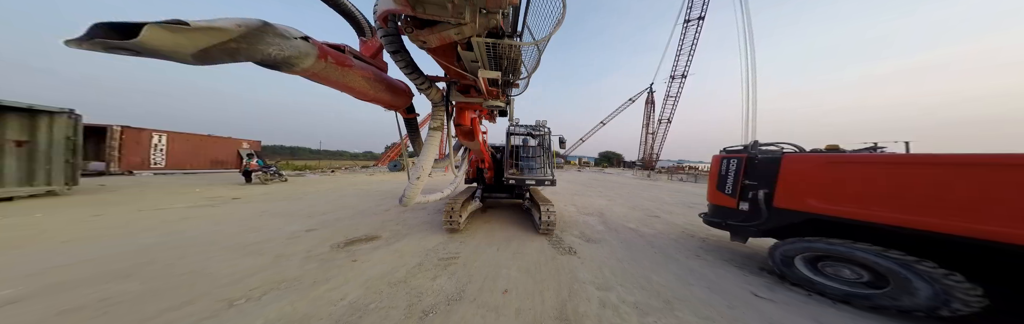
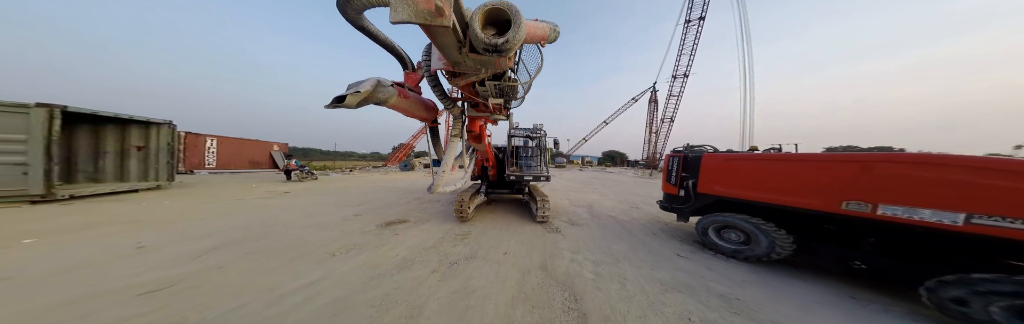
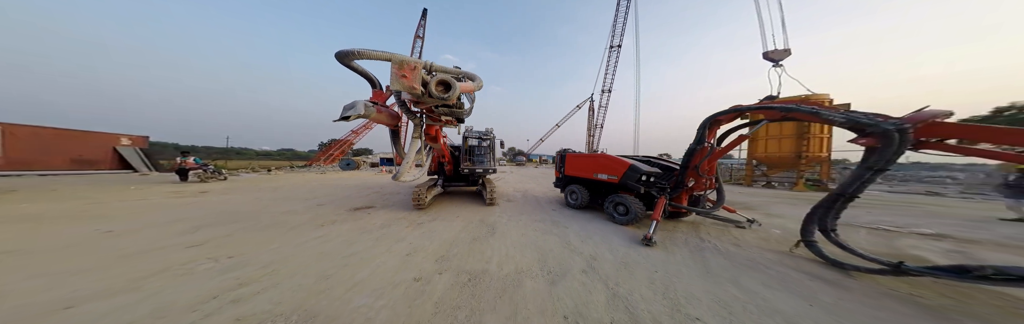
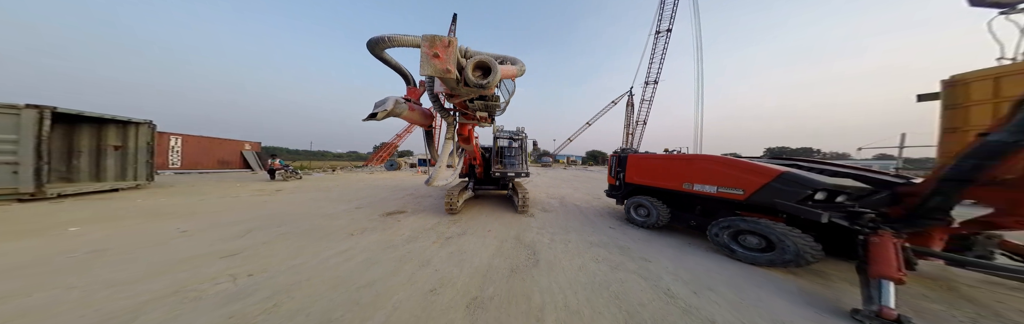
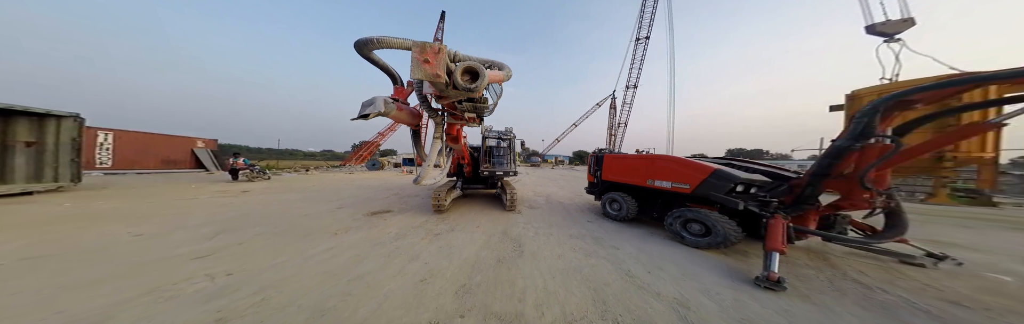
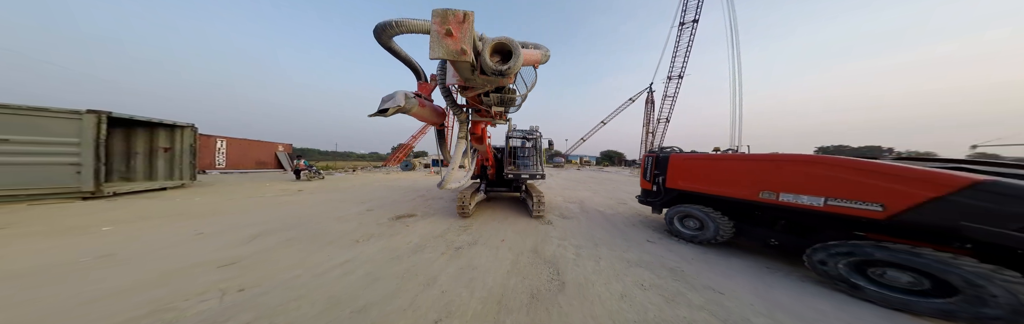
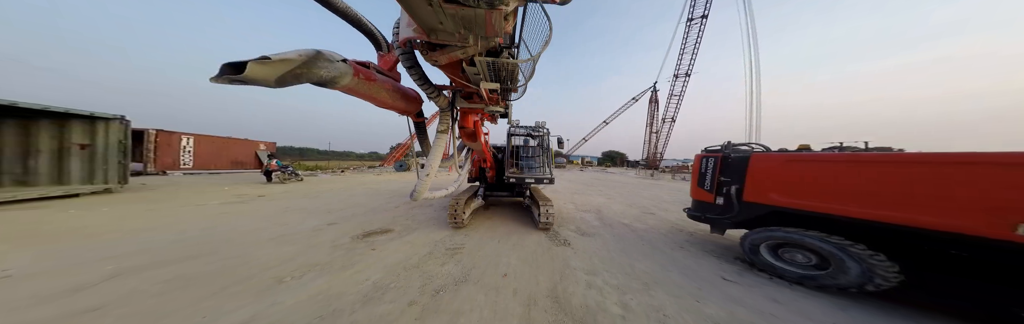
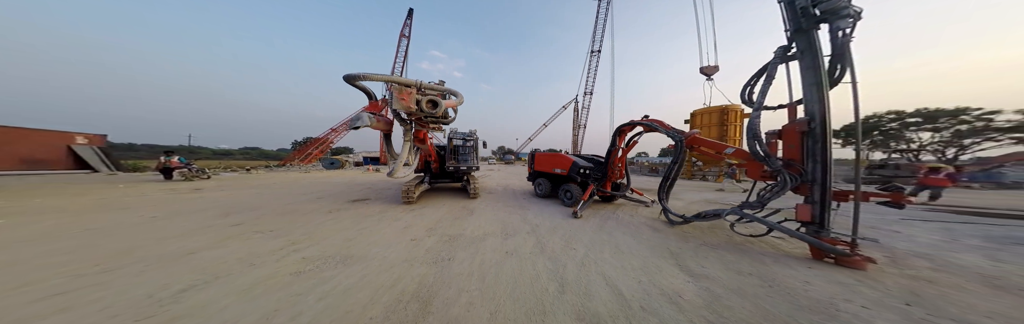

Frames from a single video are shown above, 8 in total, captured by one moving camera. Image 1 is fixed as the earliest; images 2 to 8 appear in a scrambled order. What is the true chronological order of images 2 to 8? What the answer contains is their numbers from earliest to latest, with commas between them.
7, 2, 6, 4, 5, 3, 8
